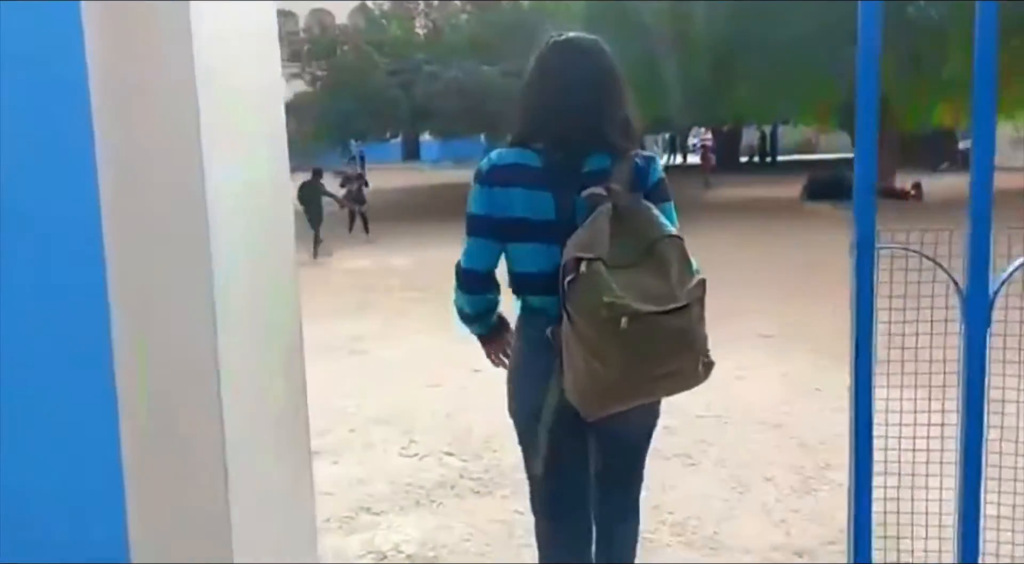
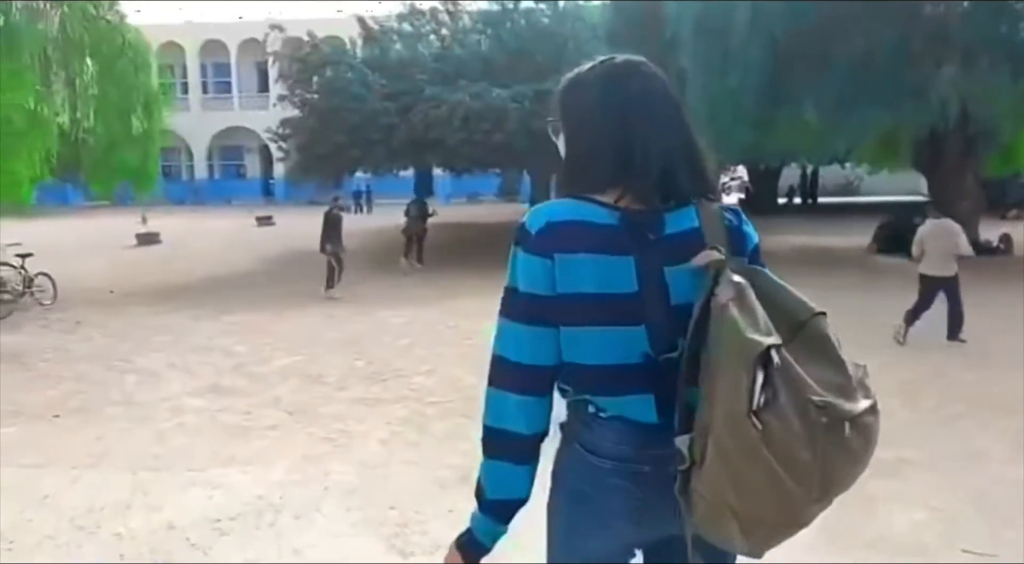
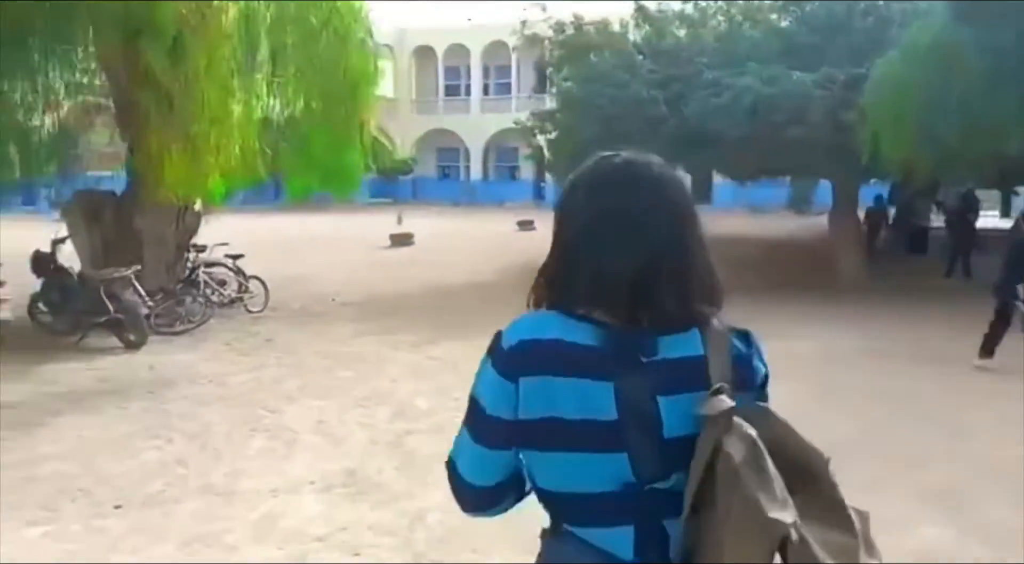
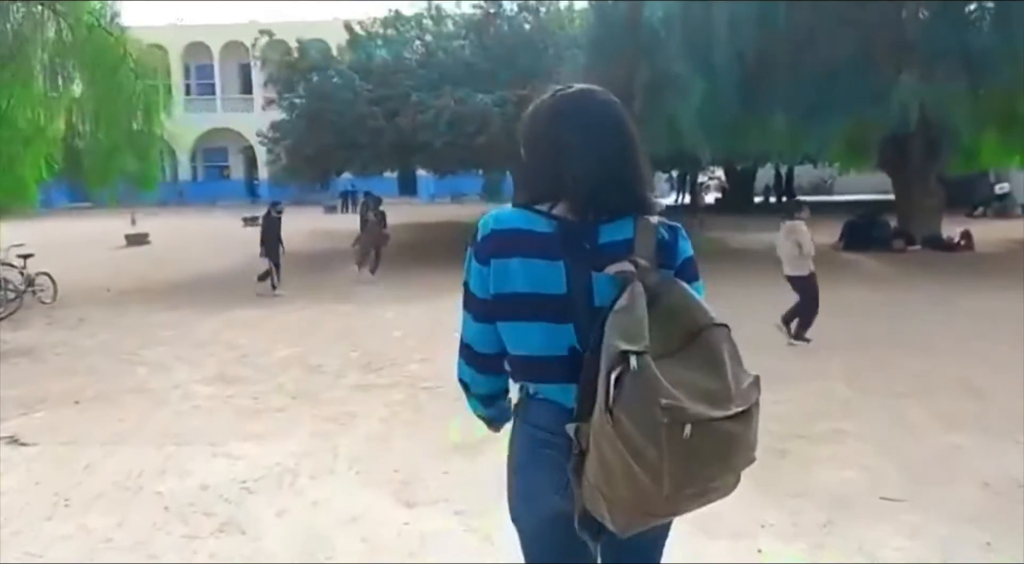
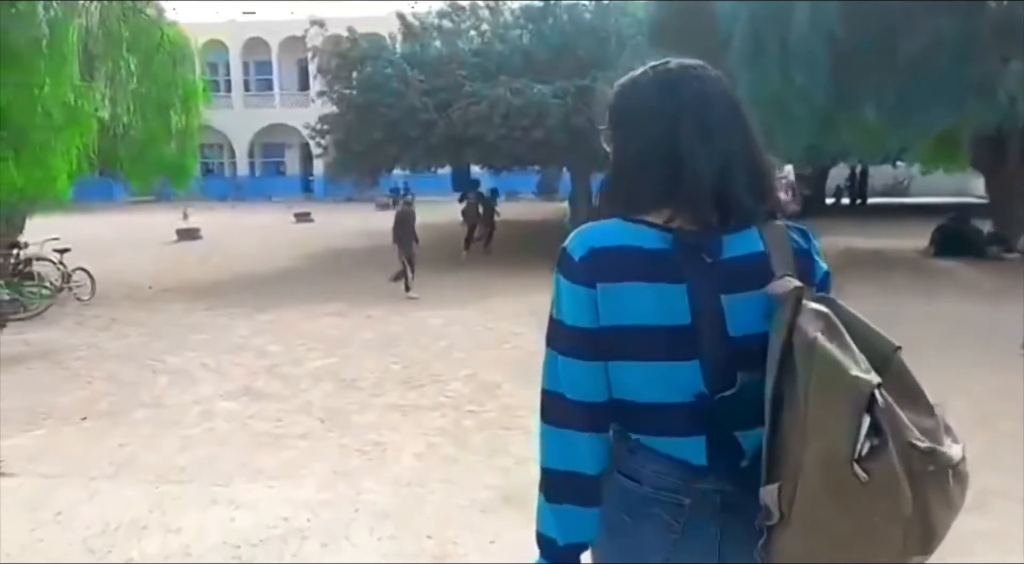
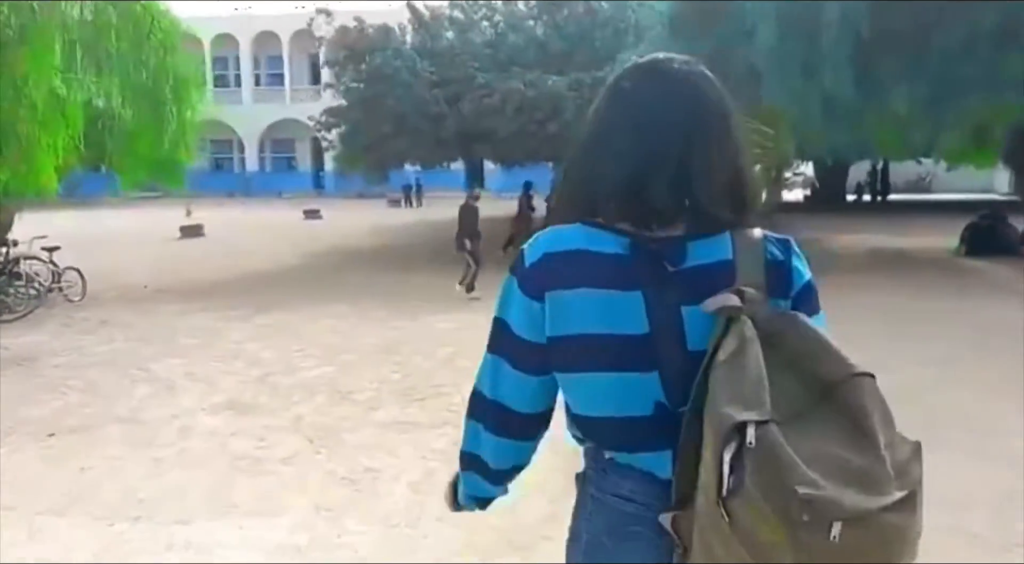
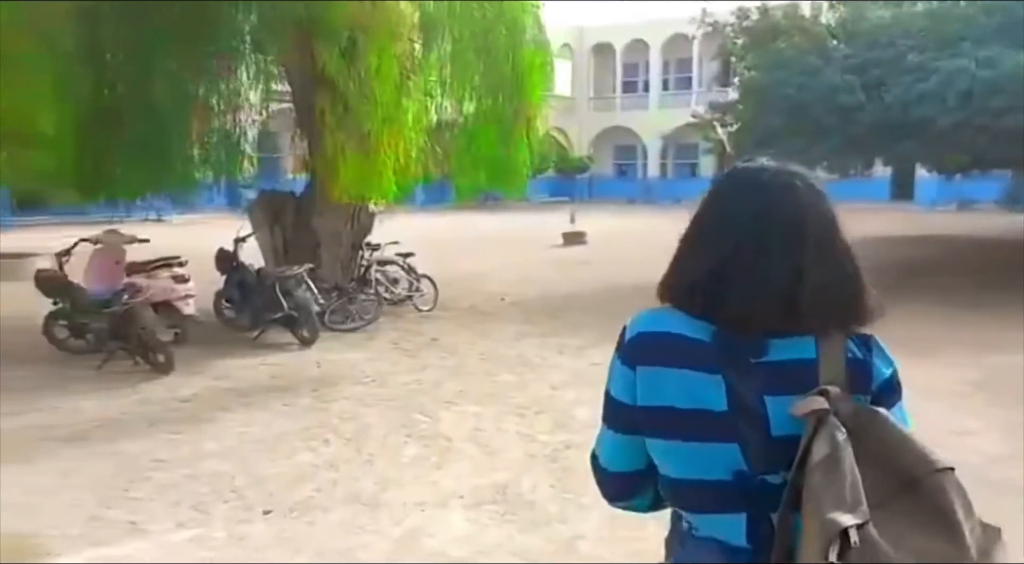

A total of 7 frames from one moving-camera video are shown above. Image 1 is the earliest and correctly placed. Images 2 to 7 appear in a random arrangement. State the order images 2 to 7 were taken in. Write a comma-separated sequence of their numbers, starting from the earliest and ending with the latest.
4, 2, 5, 6, 3, 7
